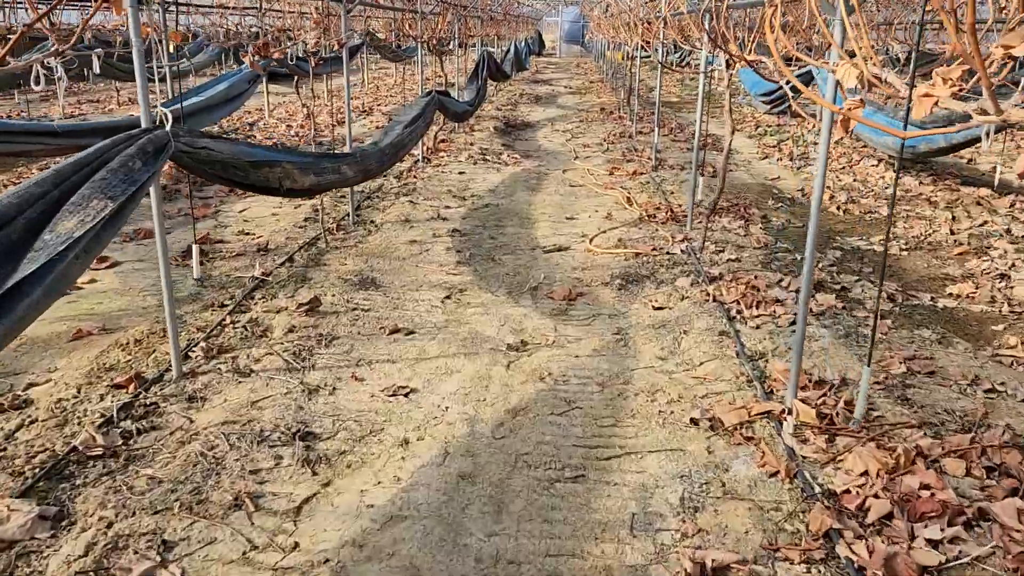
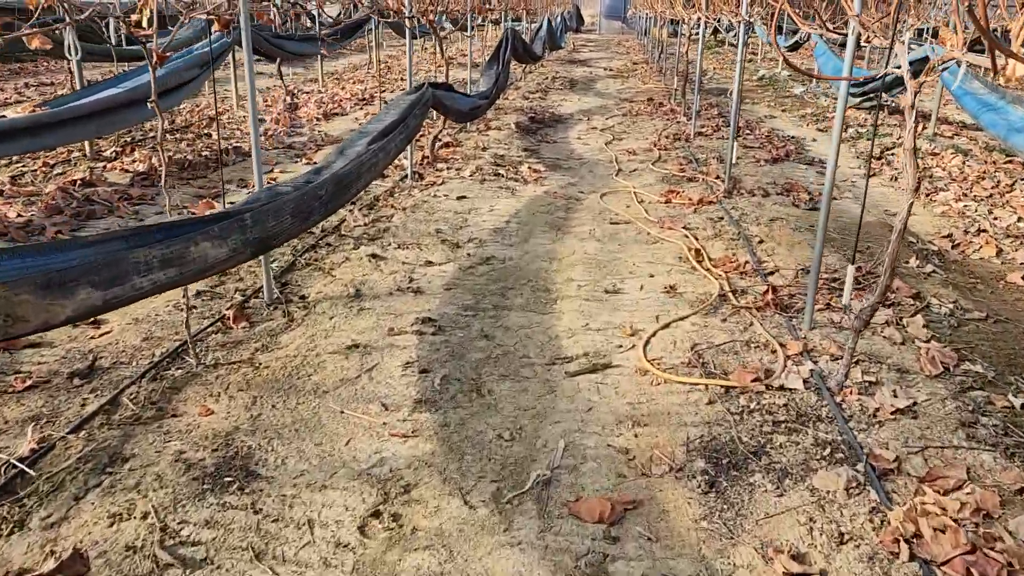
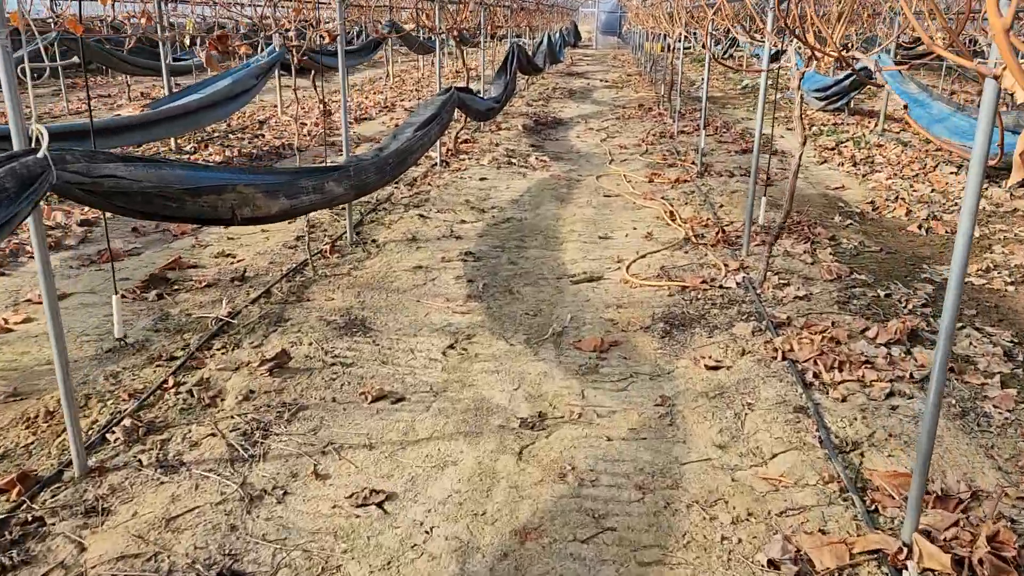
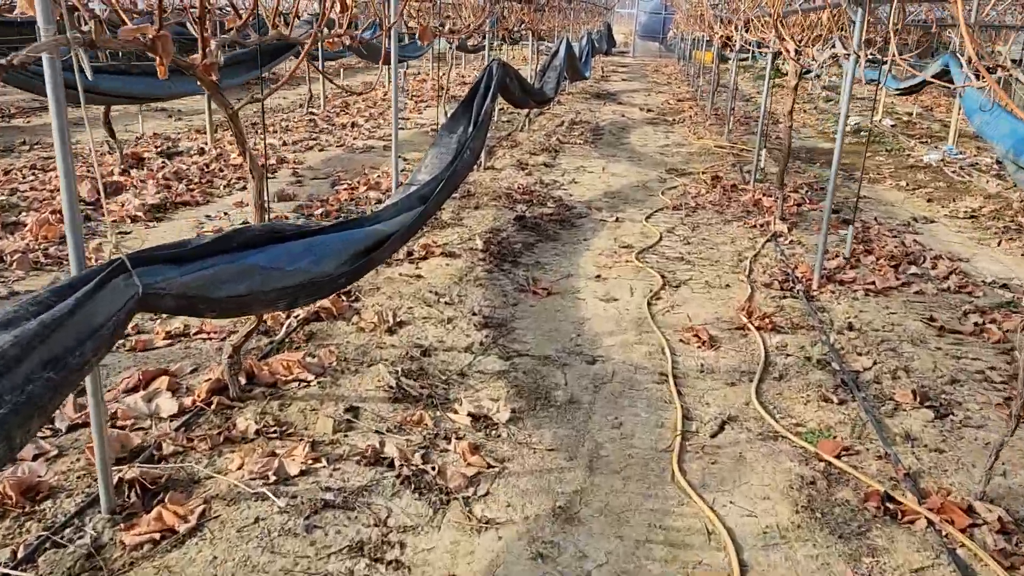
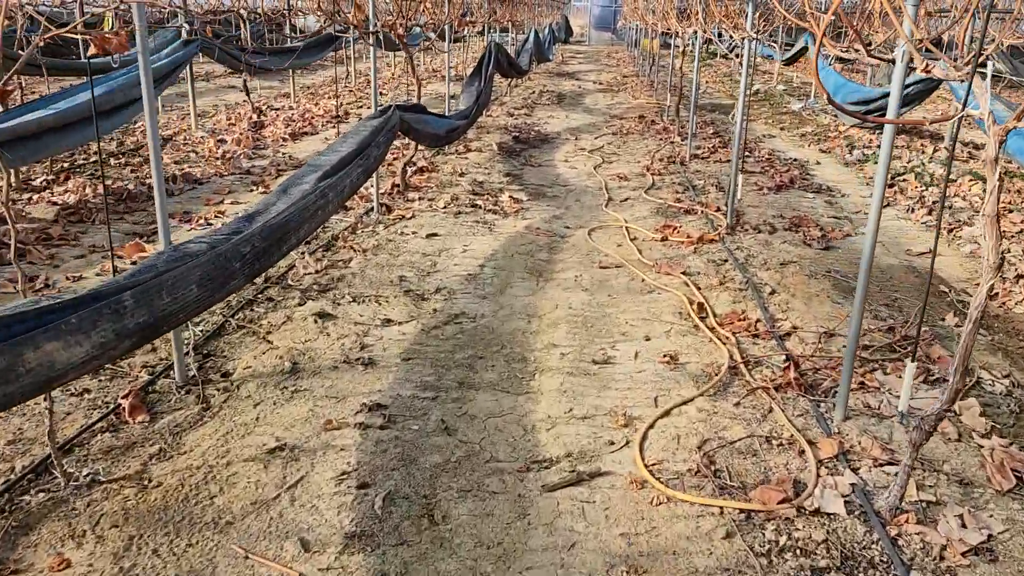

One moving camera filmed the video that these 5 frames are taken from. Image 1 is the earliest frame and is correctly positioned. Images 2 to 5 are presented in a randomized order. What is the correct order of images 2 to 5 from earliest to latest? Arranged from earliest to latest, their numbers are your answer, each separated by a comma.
3, 2, 5, 4
